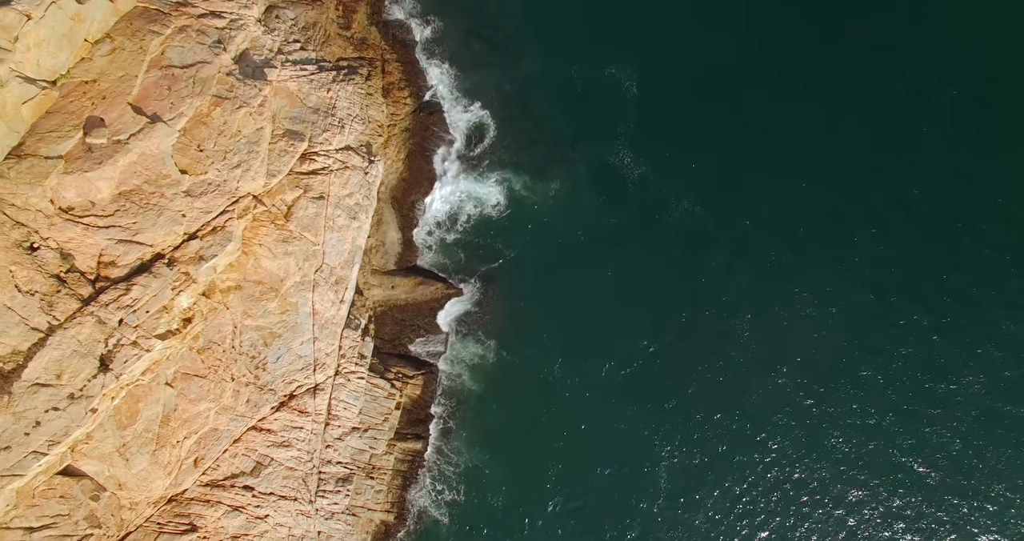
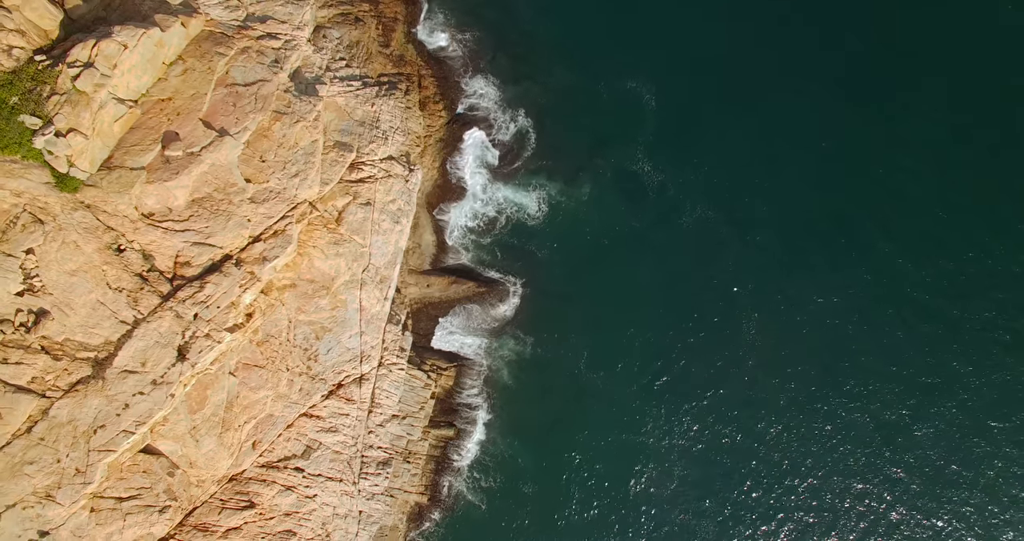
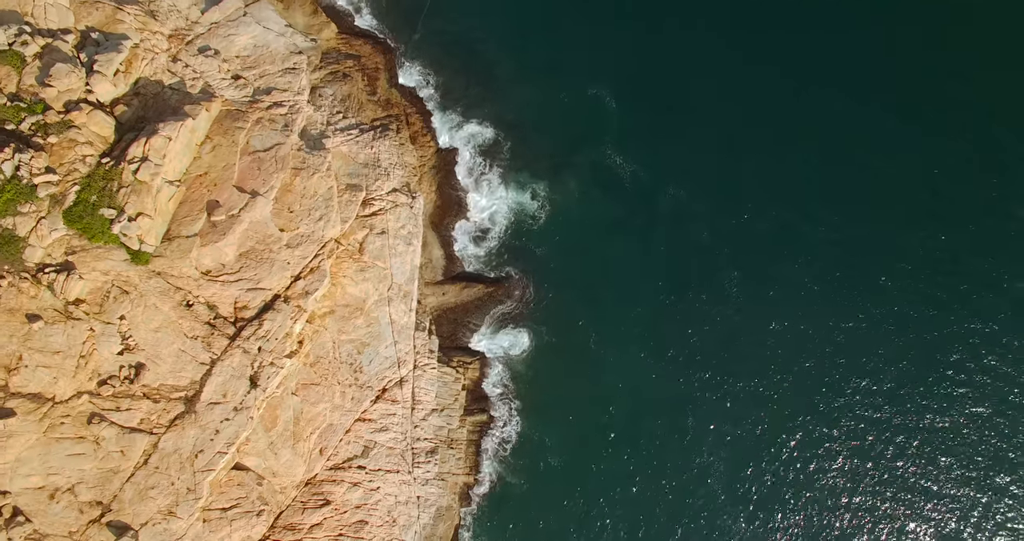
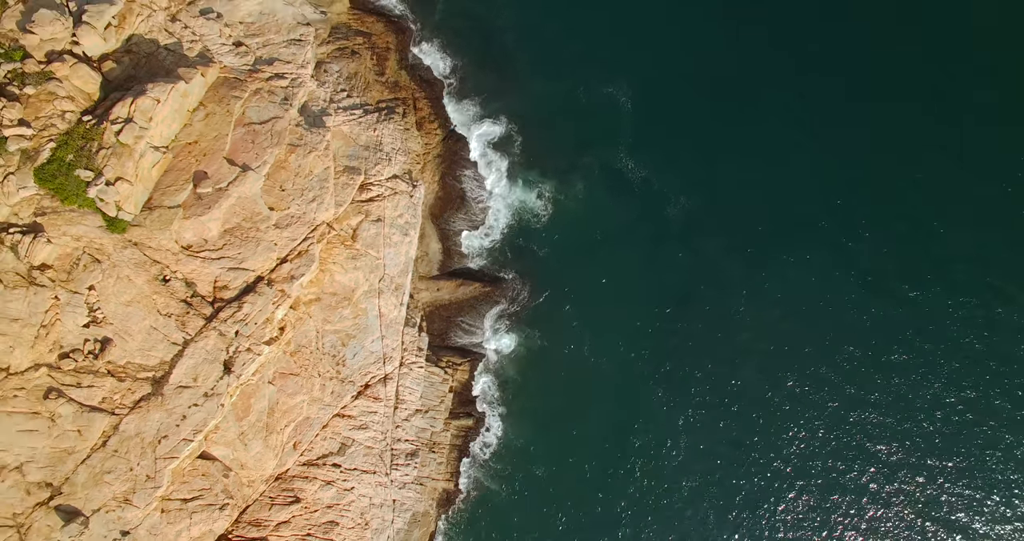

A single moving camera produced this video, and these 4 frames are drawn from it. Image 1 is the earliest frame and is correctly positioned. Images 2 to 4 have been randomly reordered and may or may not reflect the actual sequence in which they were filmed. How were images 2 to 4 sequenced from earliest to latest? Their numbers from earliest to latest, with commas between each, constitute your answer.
2, 4, 3
